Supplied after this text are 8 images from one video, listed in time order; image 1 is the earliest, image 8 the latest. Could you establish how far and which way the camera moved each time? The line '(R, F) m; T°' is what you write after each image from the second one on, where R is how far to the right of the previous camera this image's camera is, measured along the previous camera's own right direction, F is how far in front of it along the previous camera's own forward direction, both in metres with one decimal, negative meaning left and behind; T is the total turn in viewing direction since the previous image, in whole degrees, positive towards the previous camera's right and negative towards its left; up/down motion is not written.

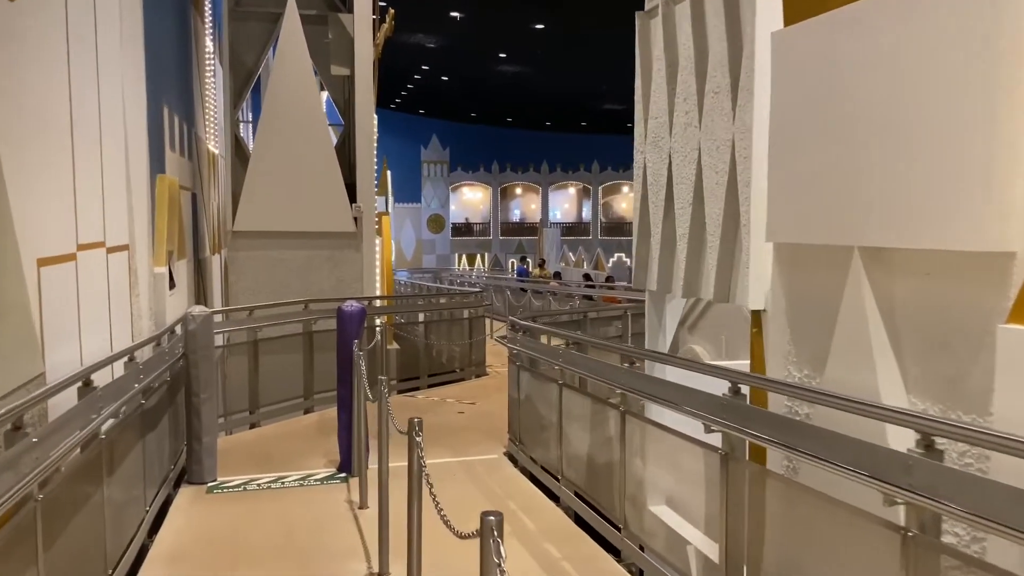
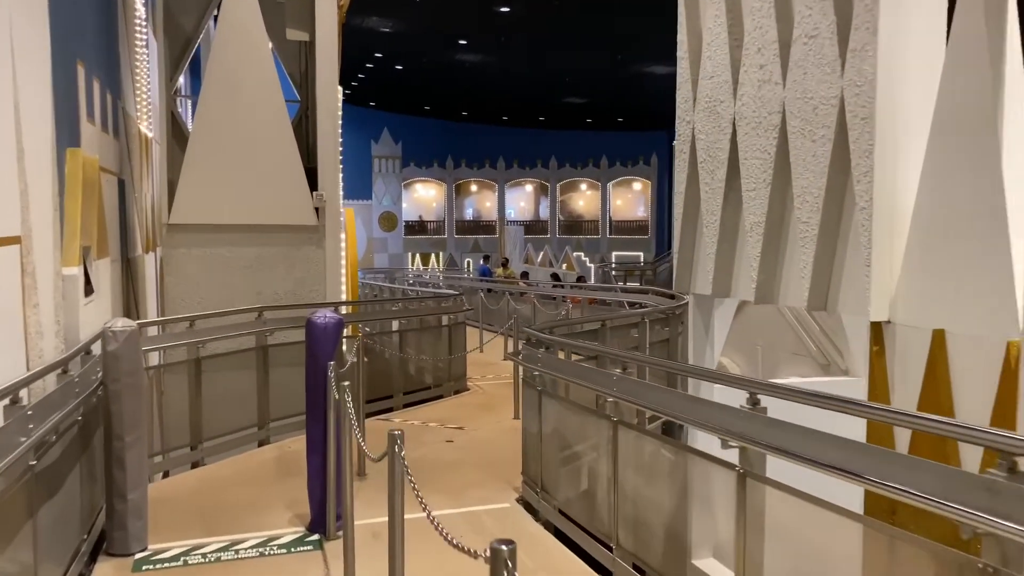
(-0.4, +1.3) m; +4°
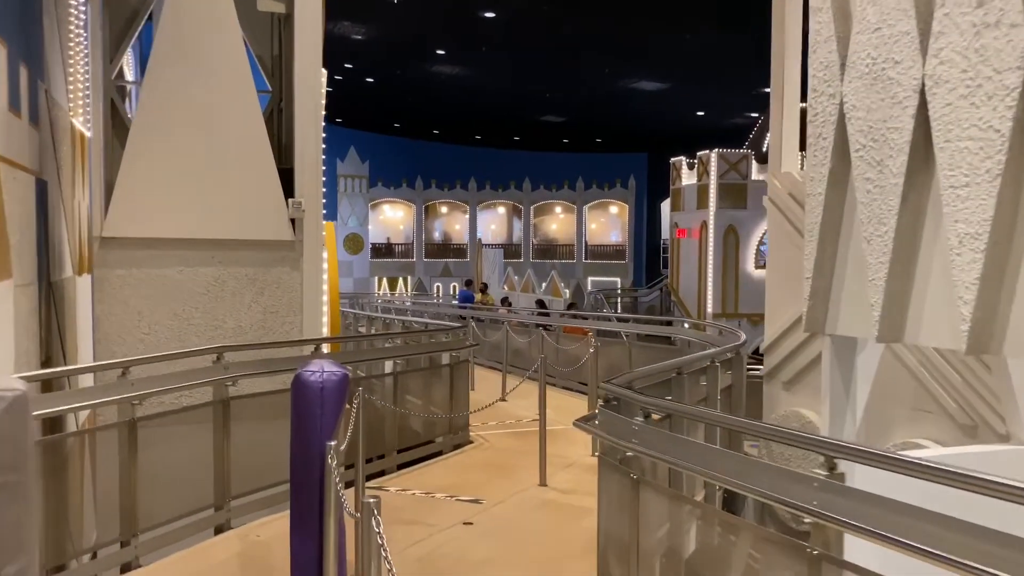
(-0.5, +1.5) m; +3°
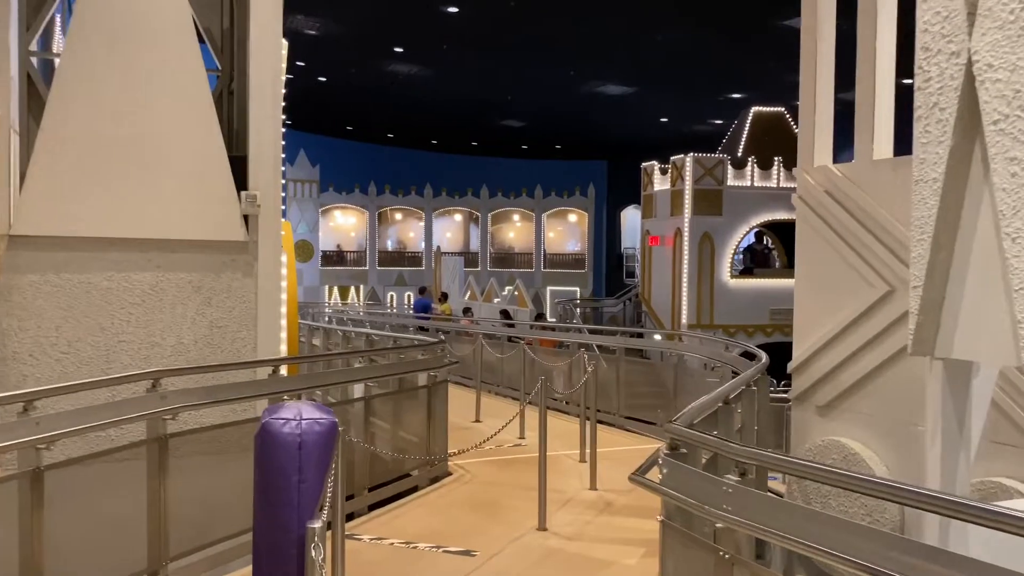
(-0.3, +0.8) m; +3°
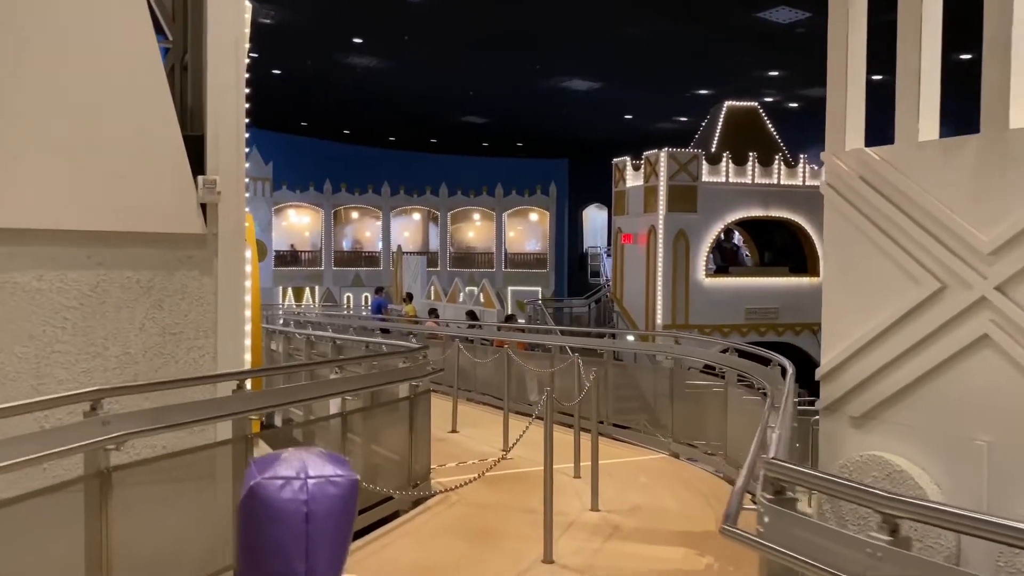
(-0.2, +0.6) m; +3°
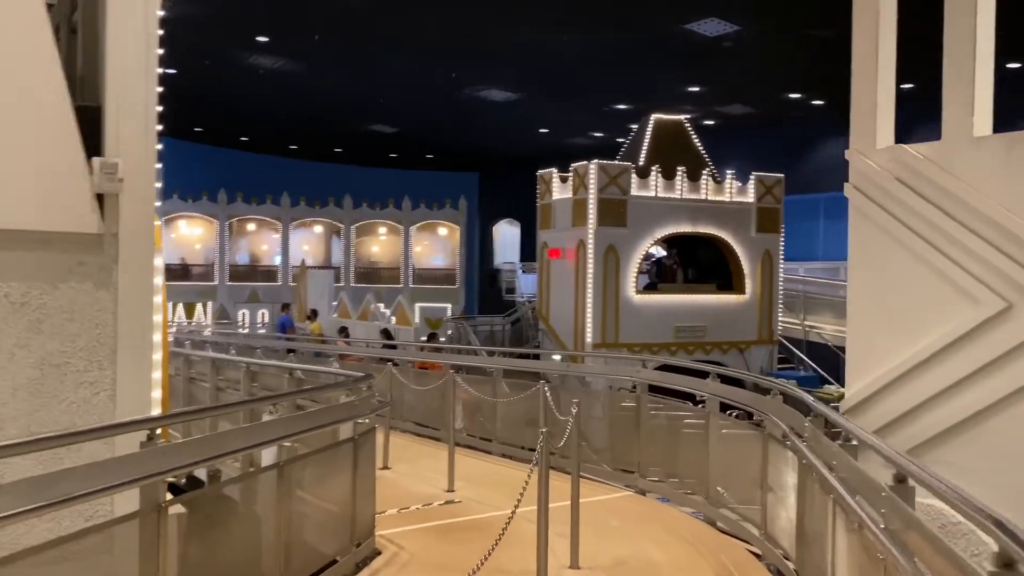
(-0.4, +0.9) m; +7°
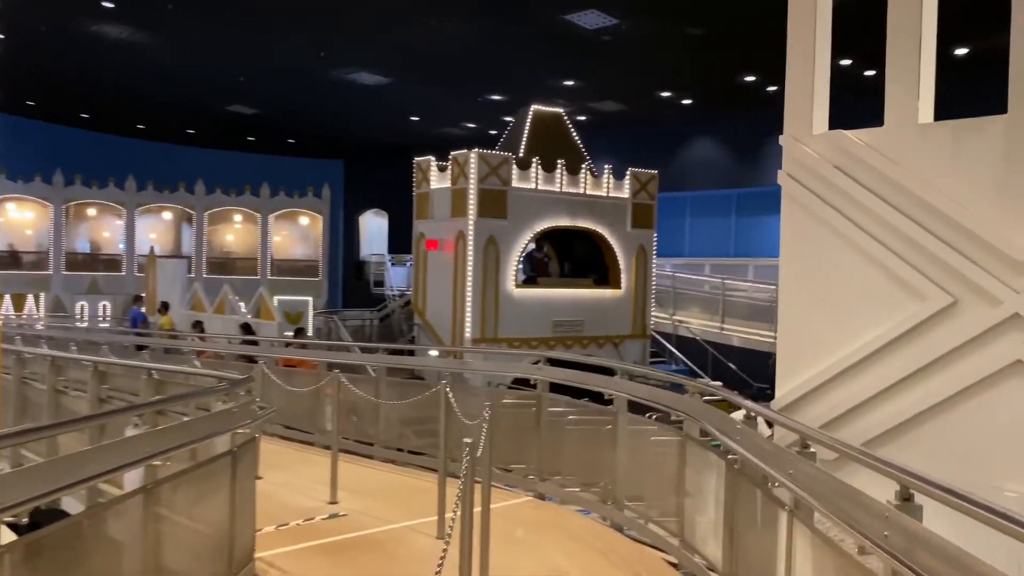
(-0.2, +0.5) m; +9°
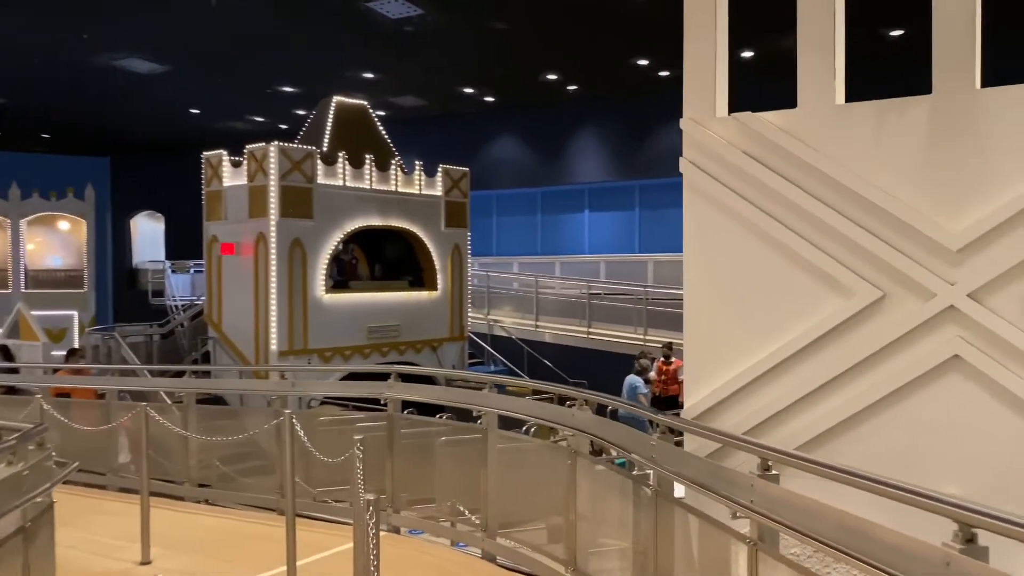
(-0.3, +0.6) m; +14°
